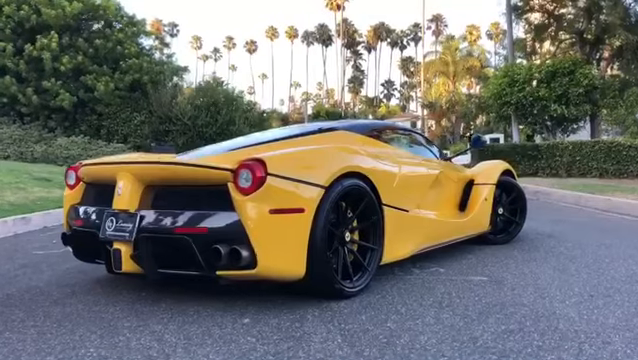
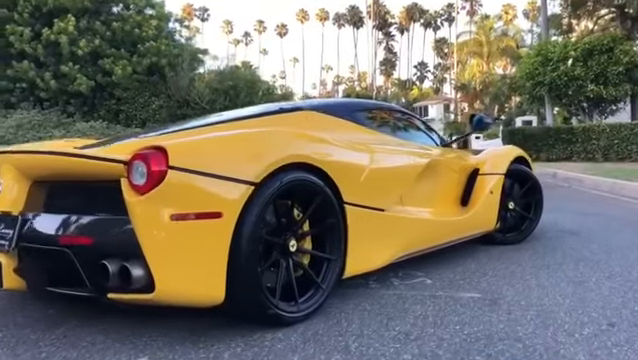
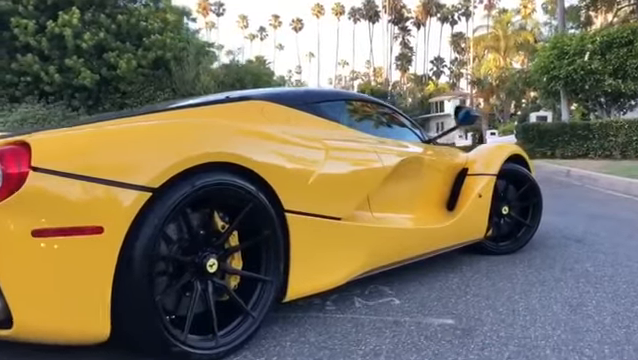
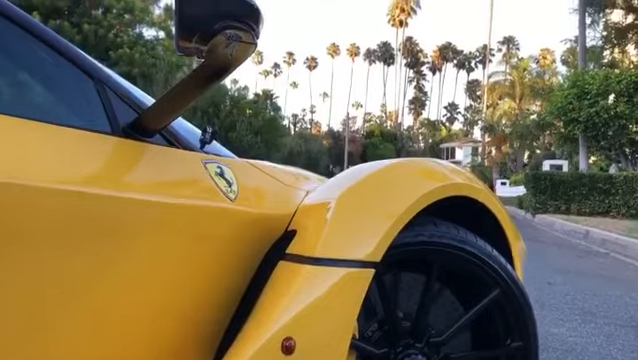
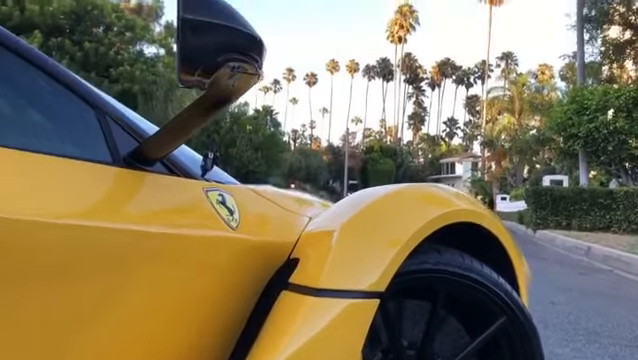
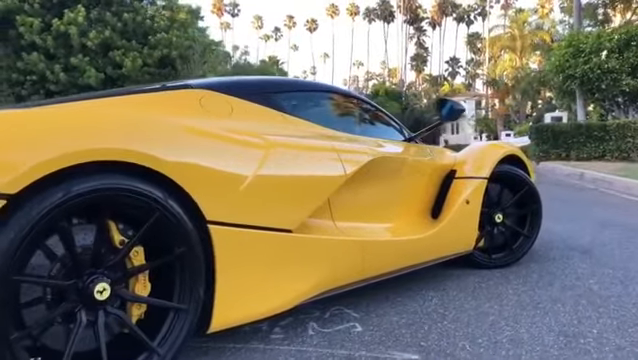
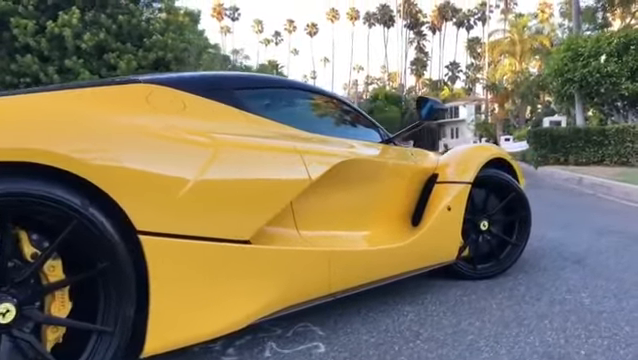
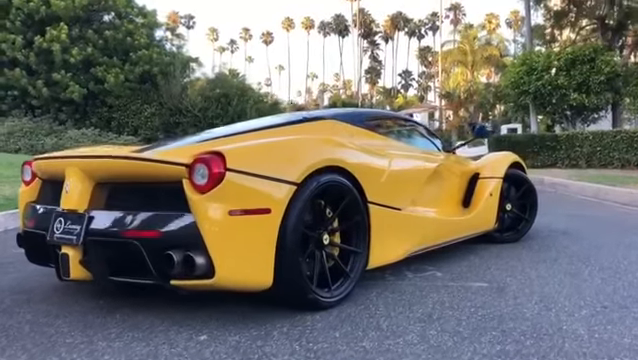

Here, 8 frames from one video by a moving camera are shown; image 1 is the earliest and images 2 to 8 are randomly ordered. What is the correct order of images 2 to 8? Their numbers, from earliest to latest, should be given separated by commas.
8, 2, 3, 6, 7, 4, 5
